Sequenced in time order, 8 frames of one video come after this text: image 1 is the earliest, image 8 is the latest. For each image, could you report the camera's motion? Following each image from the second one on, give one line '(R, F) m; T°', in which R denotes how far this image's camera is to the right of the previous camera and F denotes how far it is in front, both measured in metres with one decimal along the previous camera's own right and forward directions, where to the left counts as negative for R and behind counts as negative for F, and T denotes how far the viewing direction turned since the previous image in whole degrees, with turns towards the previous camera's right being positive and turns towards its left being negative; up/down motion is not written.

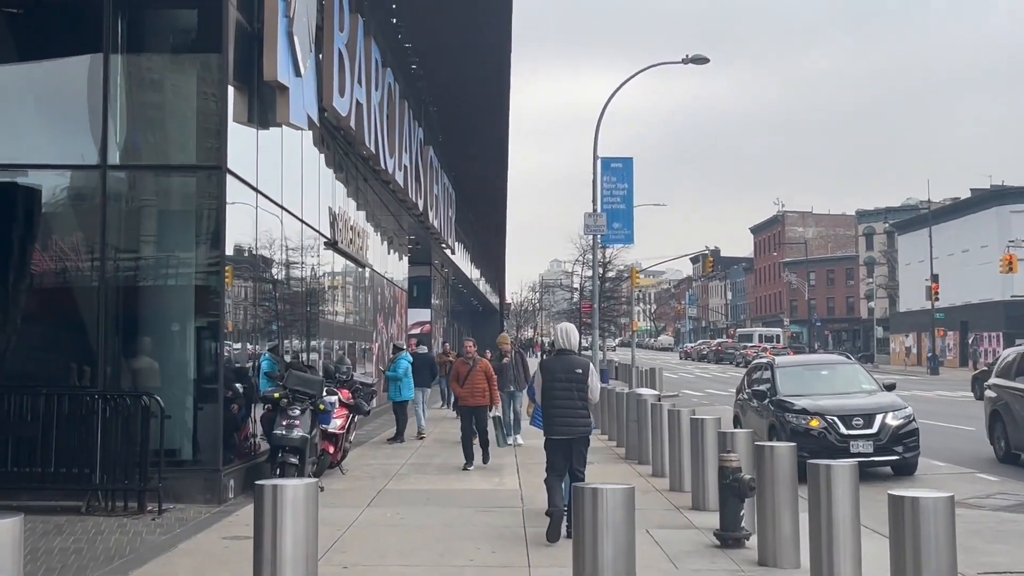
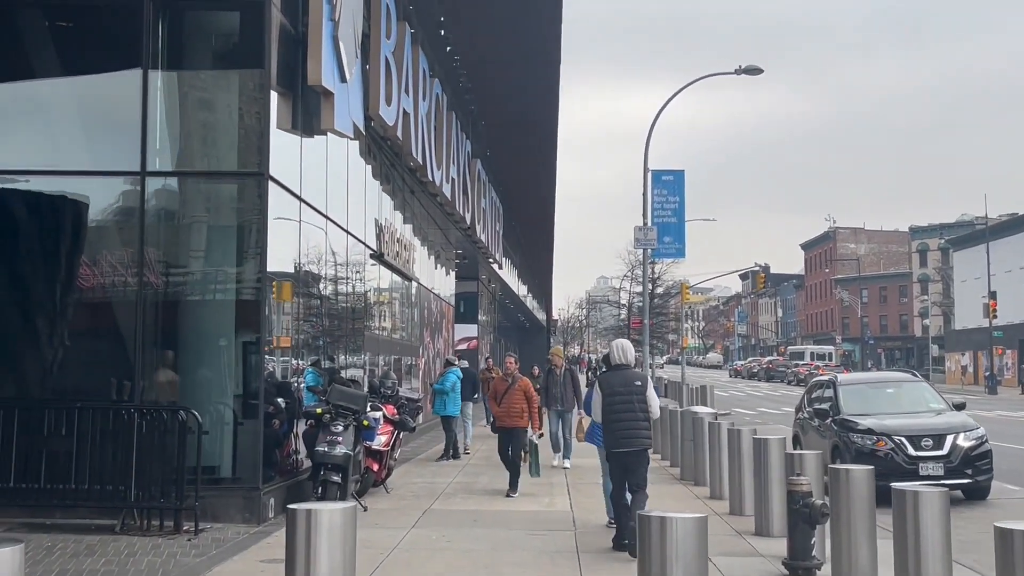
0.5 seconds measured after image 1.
(-0.1, +0.5) m; -2°
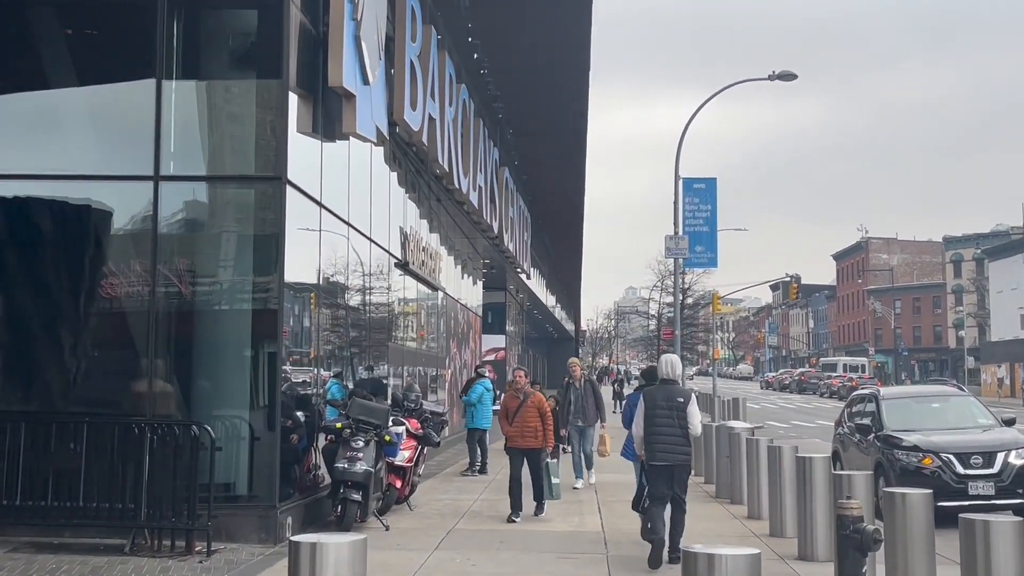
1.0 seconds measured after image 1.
(0.0, +0.5) m; -1°
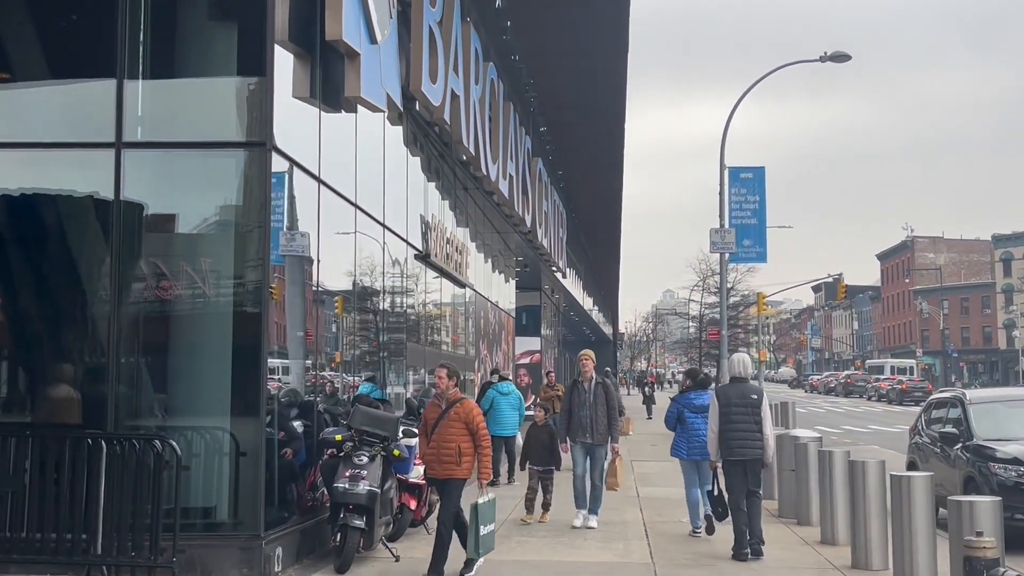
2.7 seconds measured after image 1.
(0.0, +1.6) m; -2°
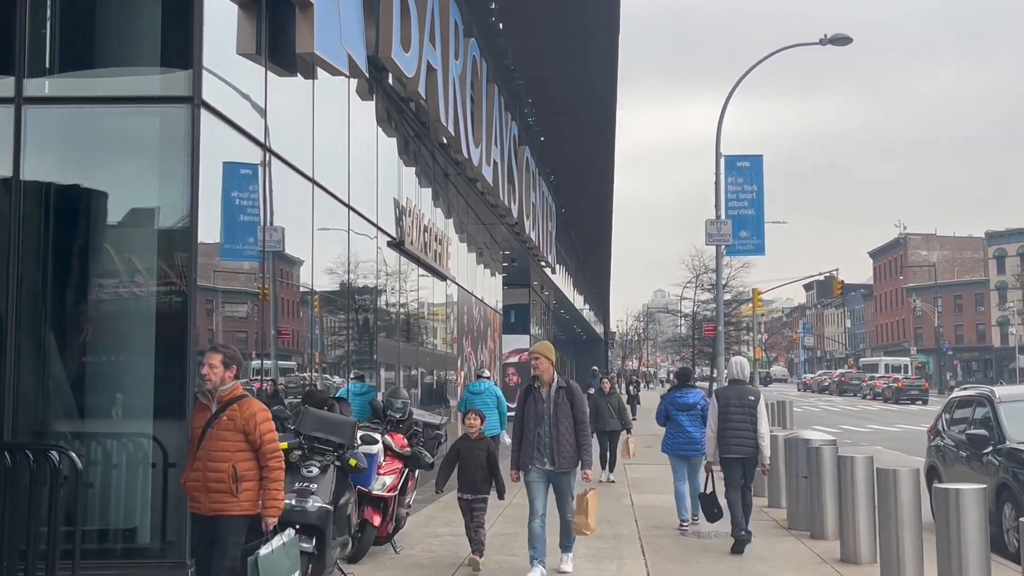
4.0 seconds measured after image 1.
(+0.1, +1.2) m; 0°
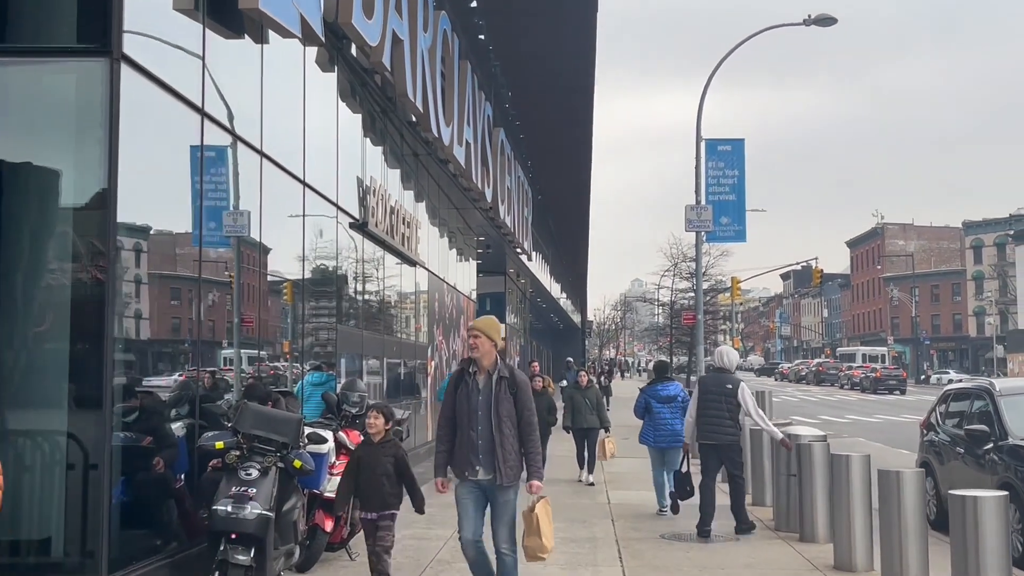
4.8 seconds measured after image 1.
(+0.1, +0.8) m; +1°
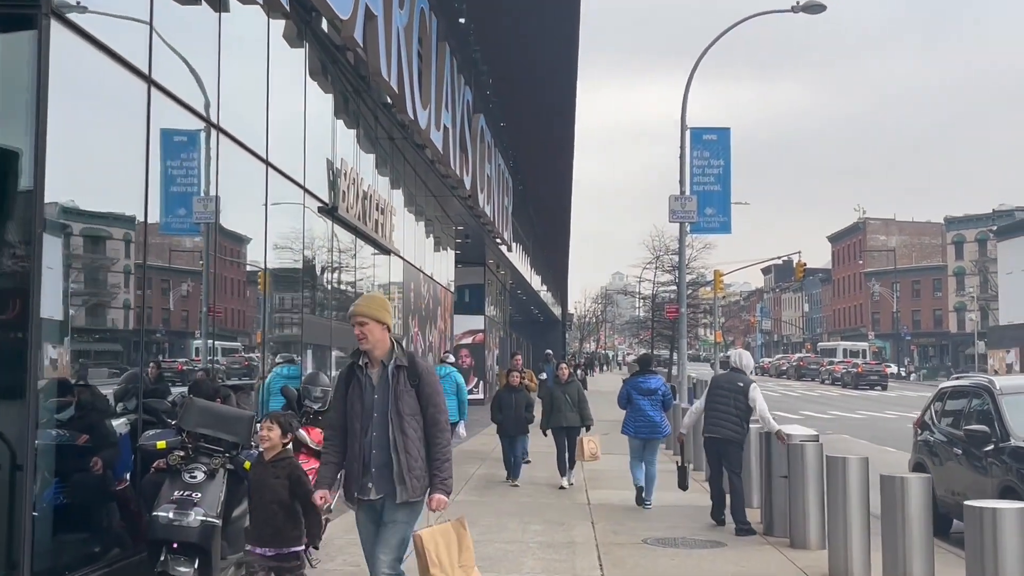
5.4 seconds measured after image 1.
(0.0, +0.6) m; +1°
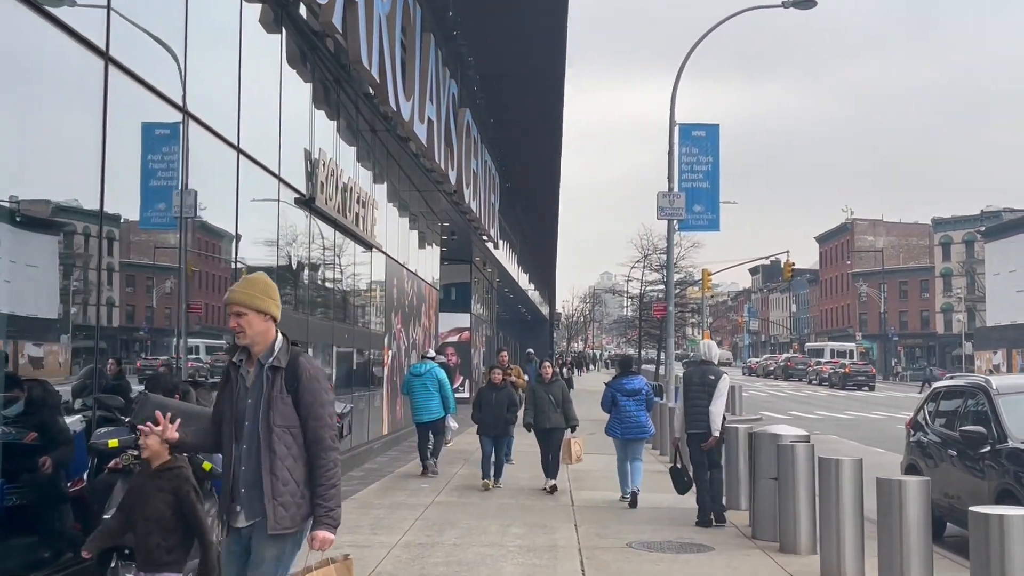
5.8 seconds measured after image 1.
(+0.1, +0.3) m; +1°
